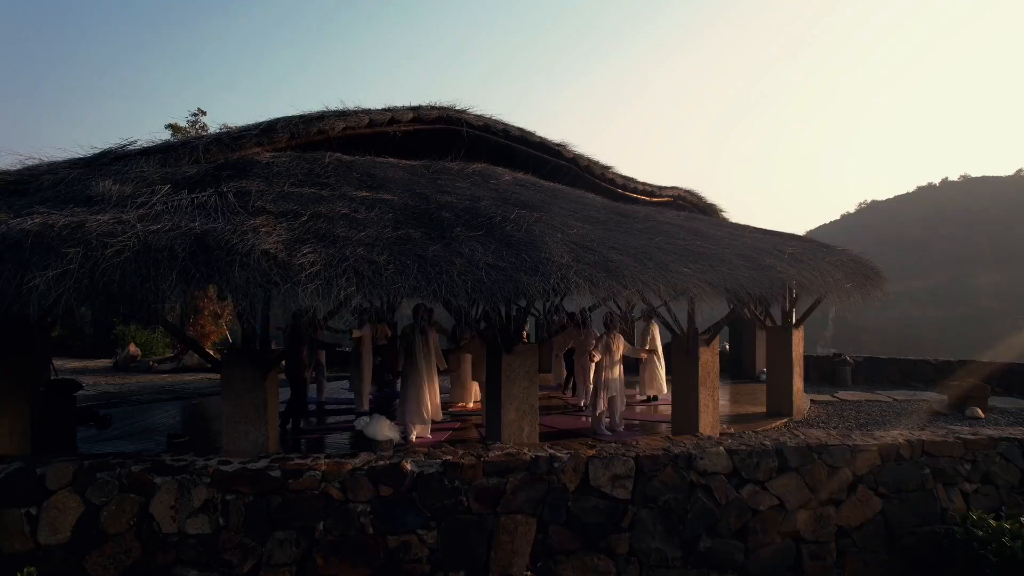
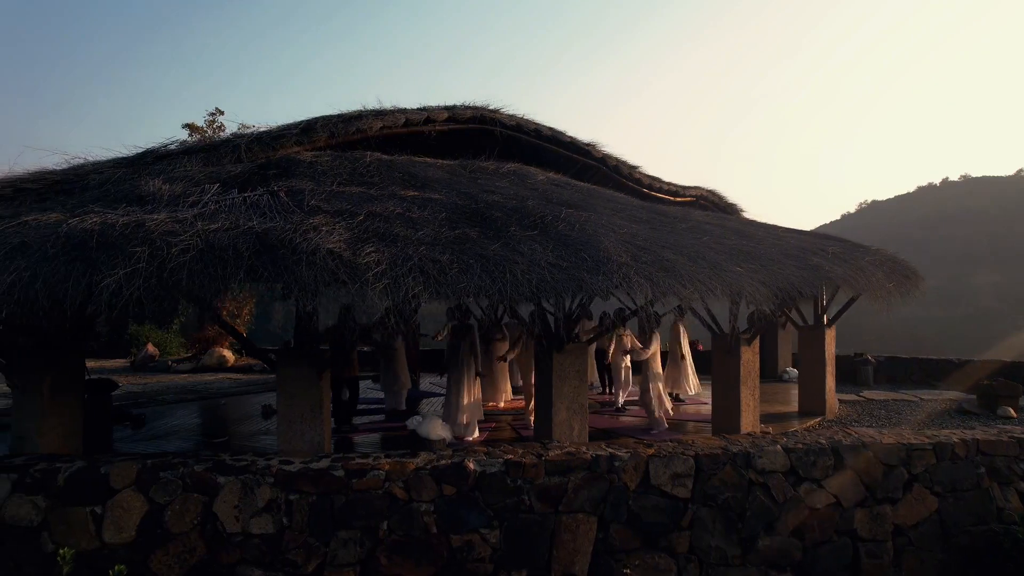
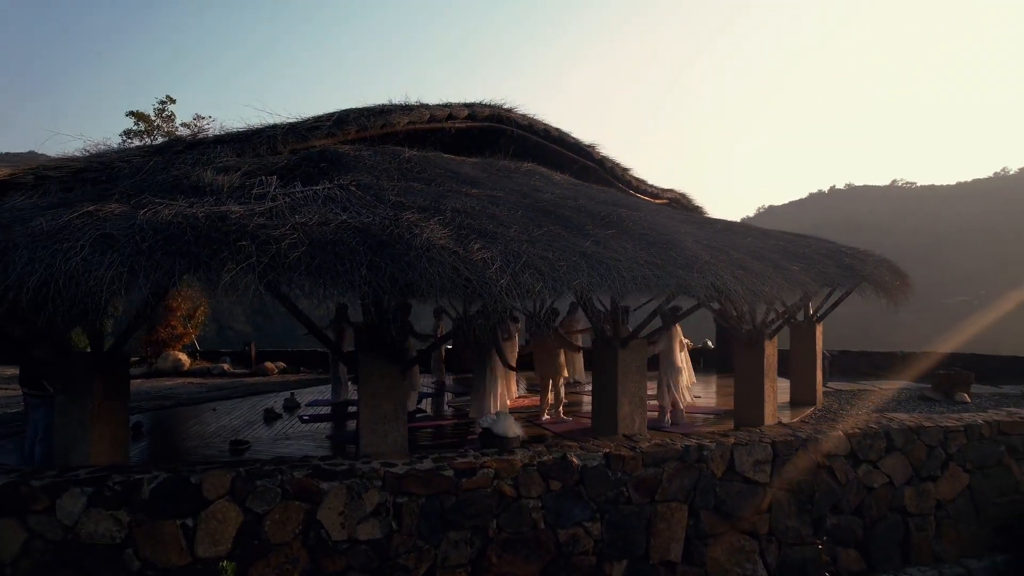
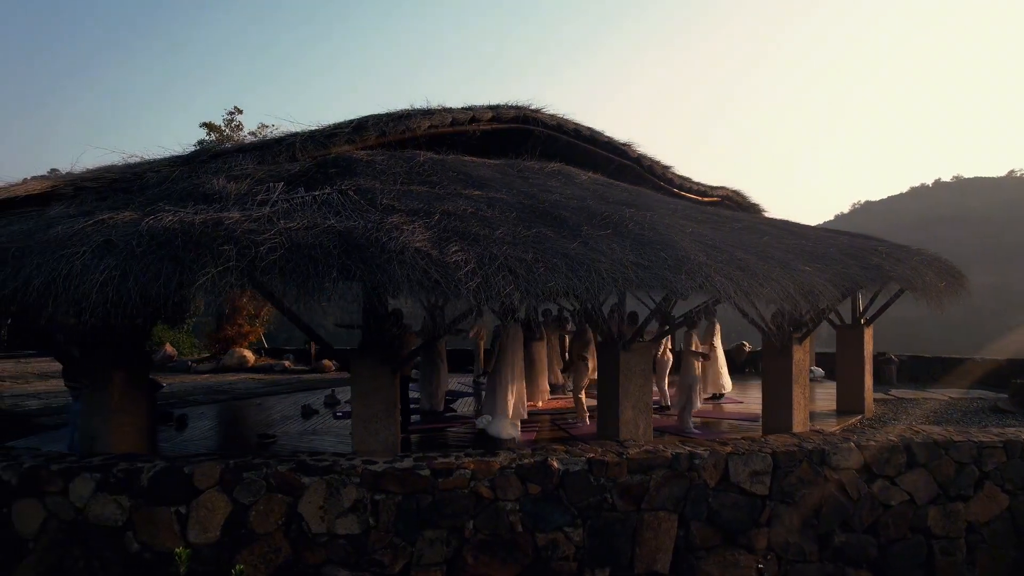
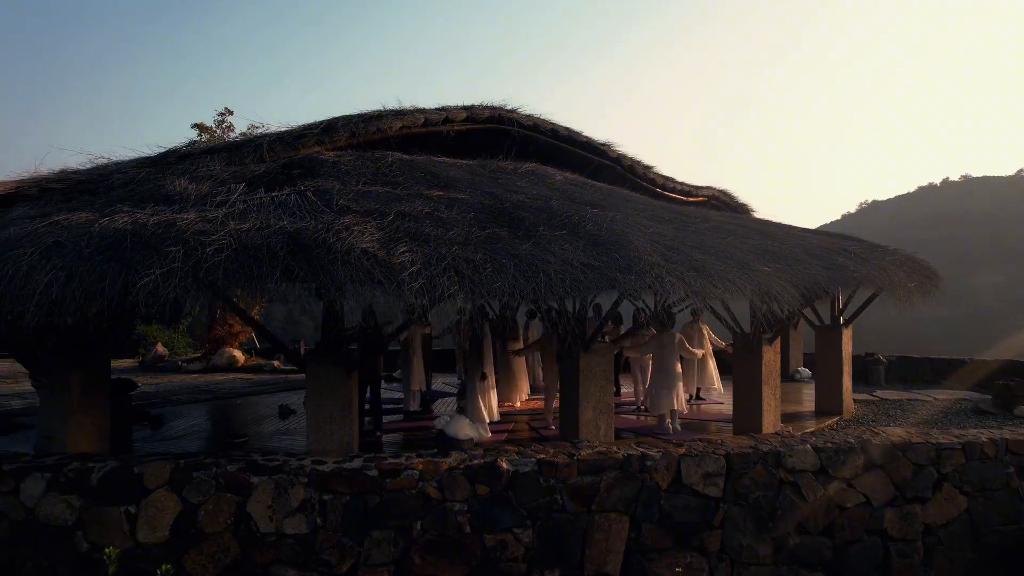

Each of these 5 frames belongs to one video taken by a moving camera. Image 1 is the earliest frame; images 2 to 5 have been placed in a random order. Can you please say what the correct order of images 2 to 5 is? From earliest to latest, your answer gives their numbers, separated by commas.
2, 5, 4, 3
